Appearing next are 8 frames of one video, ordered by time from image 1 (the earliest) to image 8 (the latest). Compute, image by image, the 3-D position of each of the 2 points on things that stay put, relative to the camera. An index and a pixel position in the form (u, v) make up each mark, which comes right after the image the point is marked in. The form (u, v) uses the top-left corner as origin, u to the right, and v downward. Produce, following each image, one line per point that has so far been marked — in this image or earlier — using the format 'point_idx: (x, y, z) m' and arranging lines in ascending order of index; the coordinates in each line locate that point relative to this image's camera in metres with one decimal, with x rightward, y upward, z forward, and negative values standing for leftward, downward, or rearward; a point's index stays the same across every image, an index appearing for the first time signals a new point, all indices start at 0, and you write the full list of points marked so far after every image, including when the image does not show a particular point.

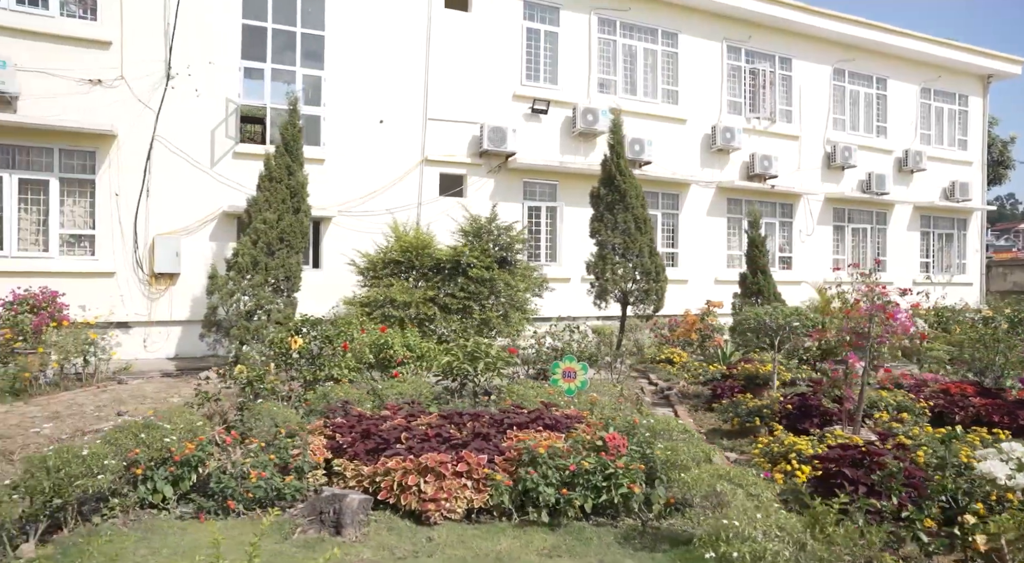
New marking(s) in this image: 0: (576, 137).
0: (+1.1, +2.5, +11.4) m
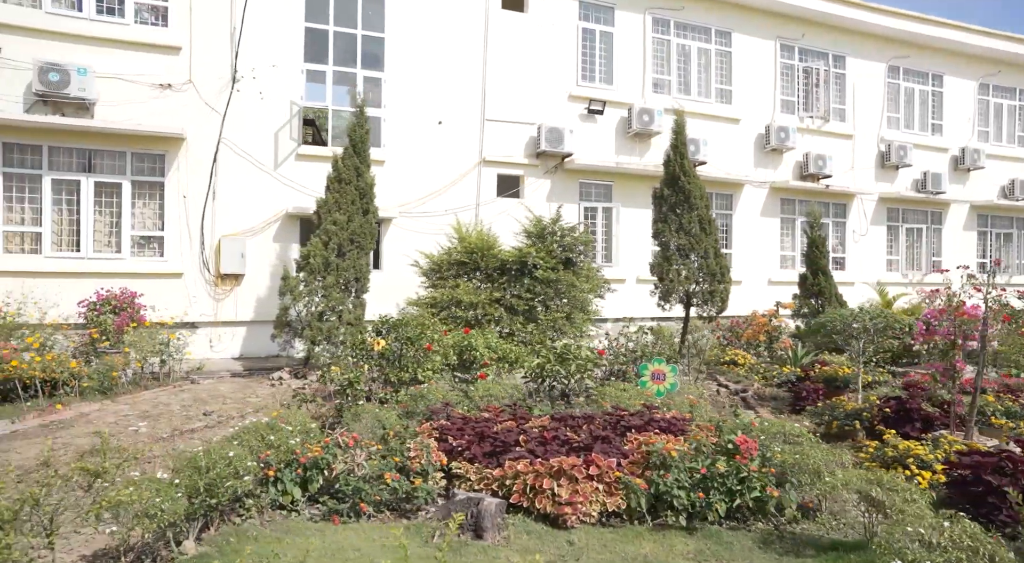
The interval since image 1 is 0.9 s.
0: (+2.0, +2.4, +11.4) m
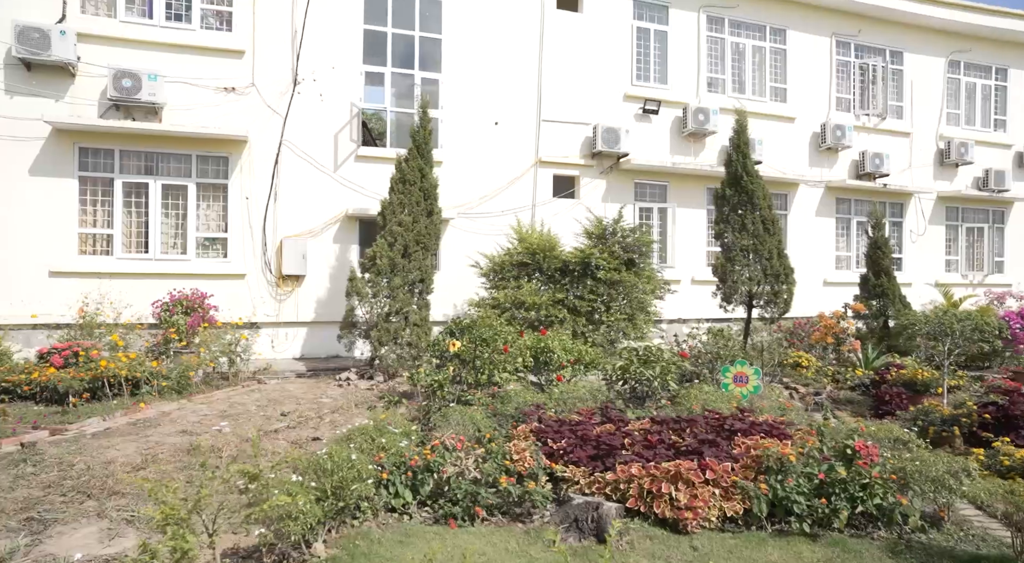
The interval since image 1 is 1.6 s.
0: (+2.9, +2.4, +11.2) m
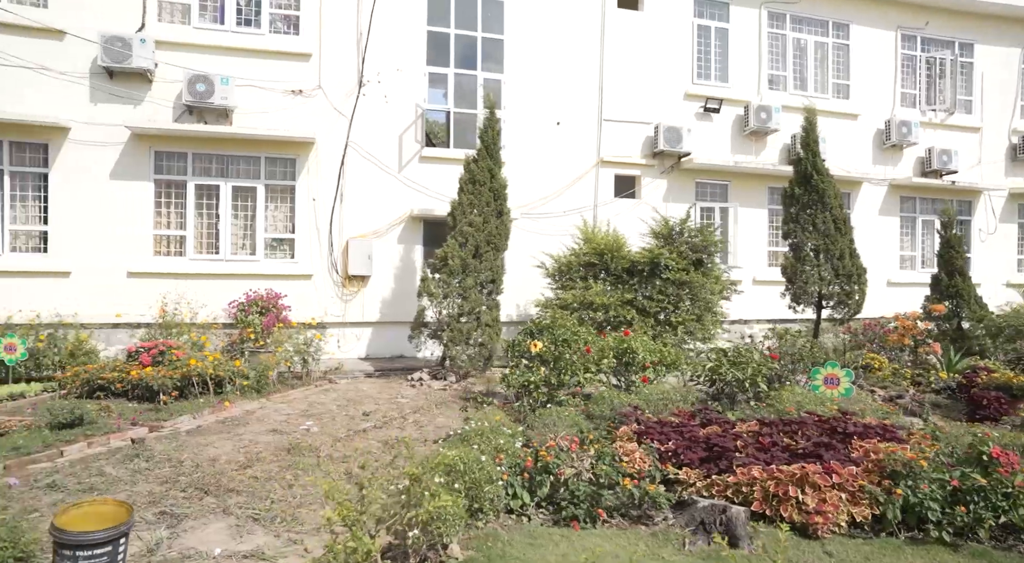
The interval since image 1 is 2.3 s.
0: (+3.9, +2.4, +11.1) m
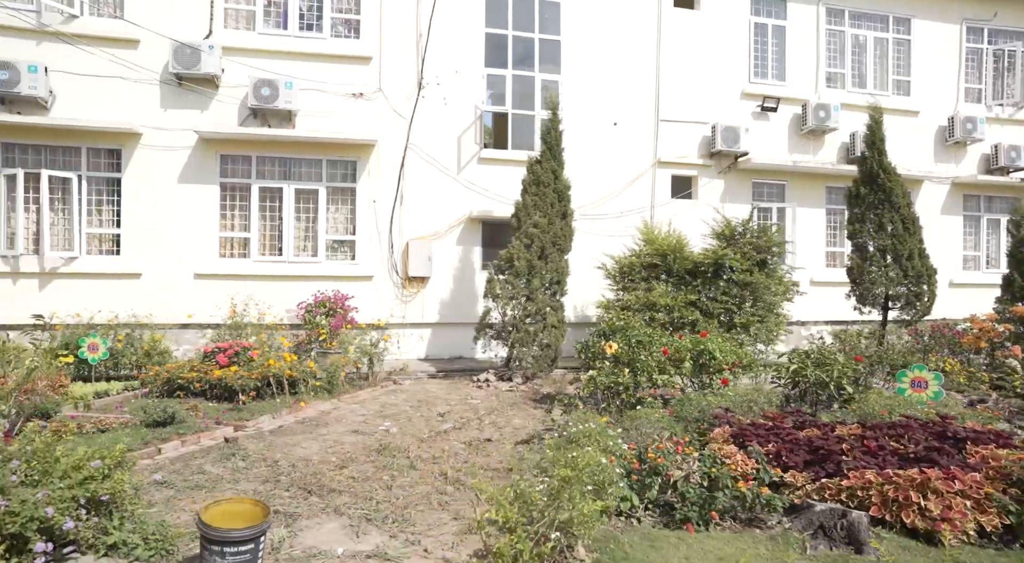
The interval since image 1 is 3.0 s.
0: (+4.8, +2.4, +10.9) m
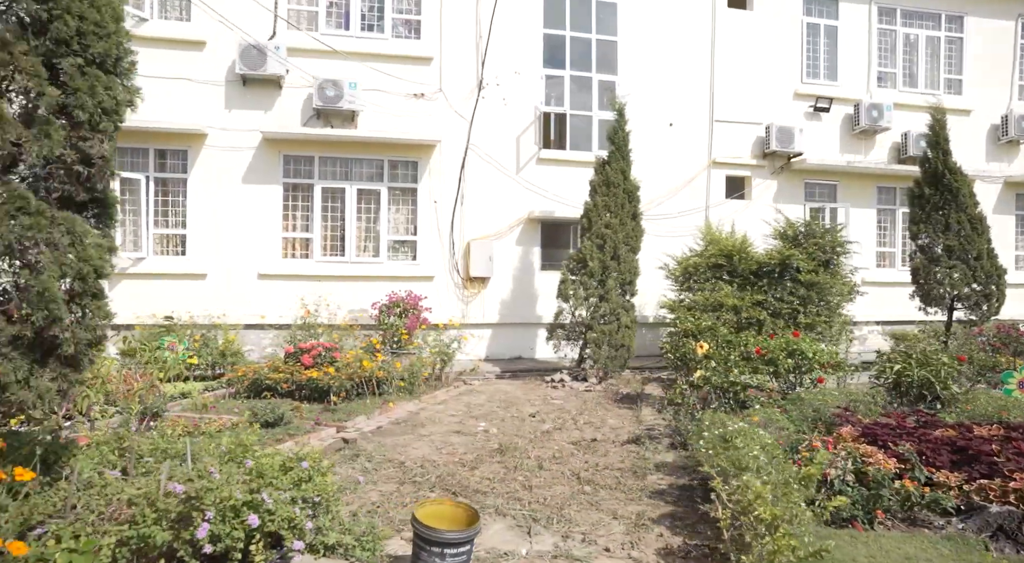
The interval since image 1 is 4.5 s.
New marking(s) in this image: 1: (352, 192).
0: (+5.7, +2.4, +10.9) m
1: (-2.2, +1.2, +9.2) m
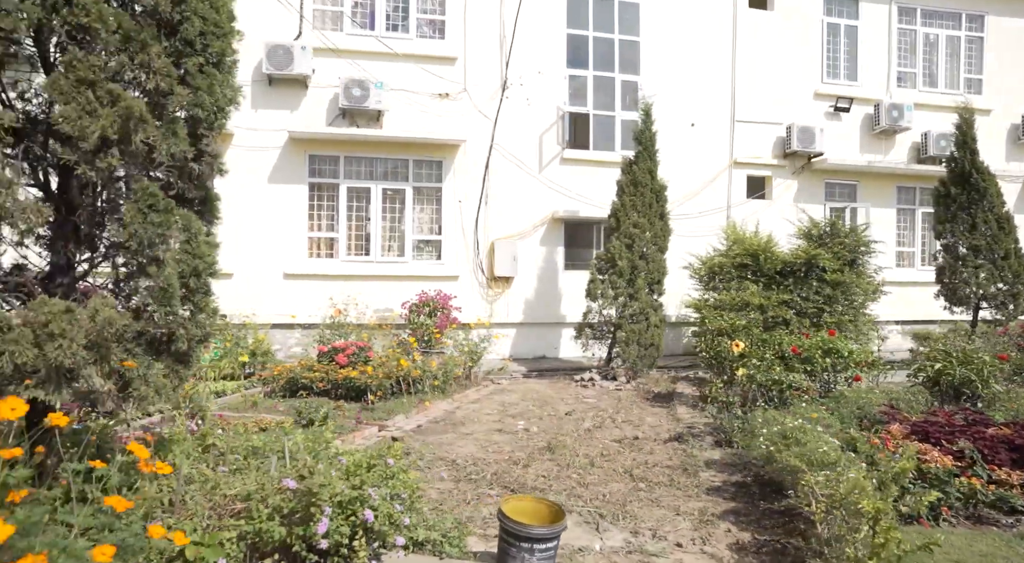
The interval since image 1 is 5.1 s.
0: (+6.0, +2.4, +11.0) m
1: (-1.9, +1.2, +9.2) m
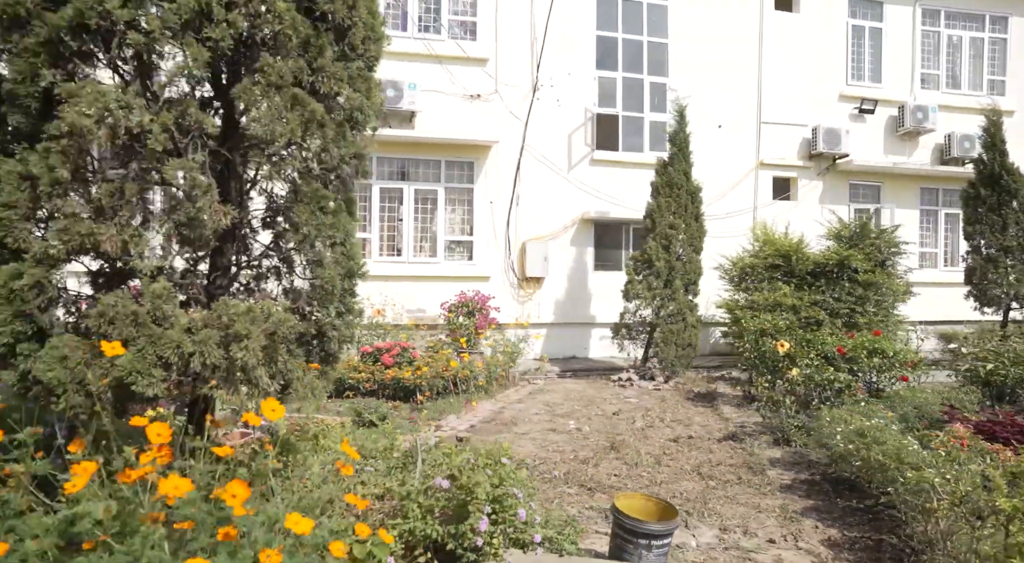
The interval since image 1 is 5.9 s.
0: (+6.5, +2.4, +11.1) m
1: (-1.4, +1.2, +9.3) m
